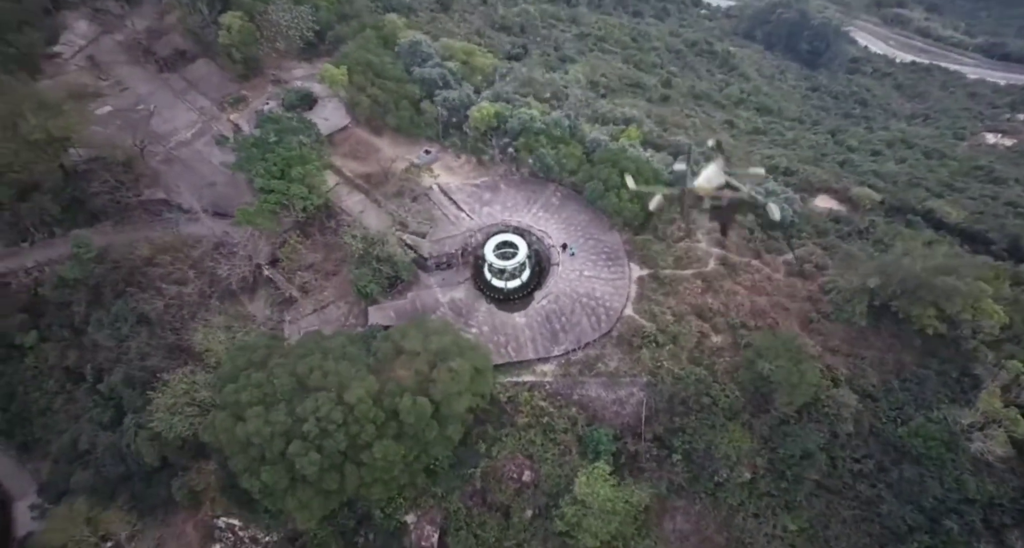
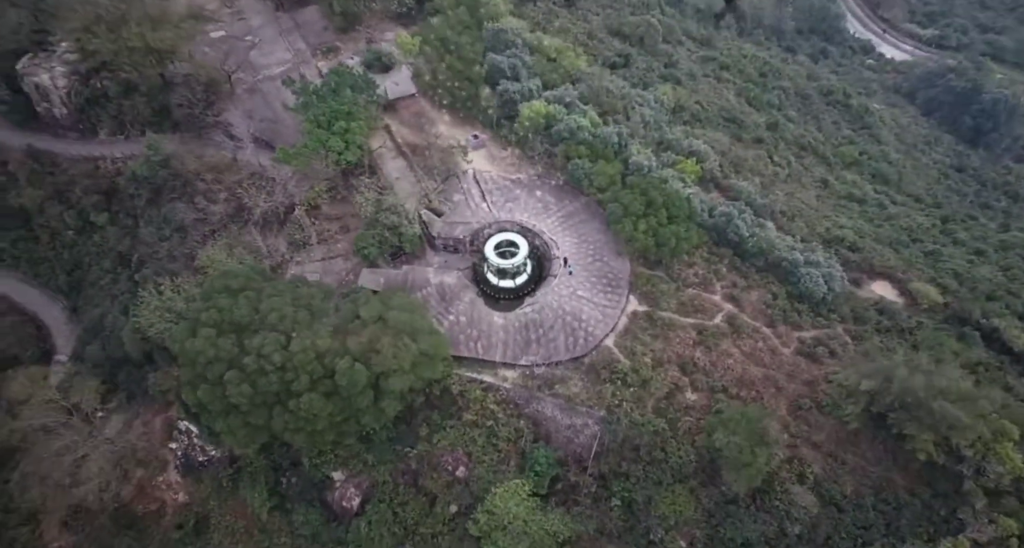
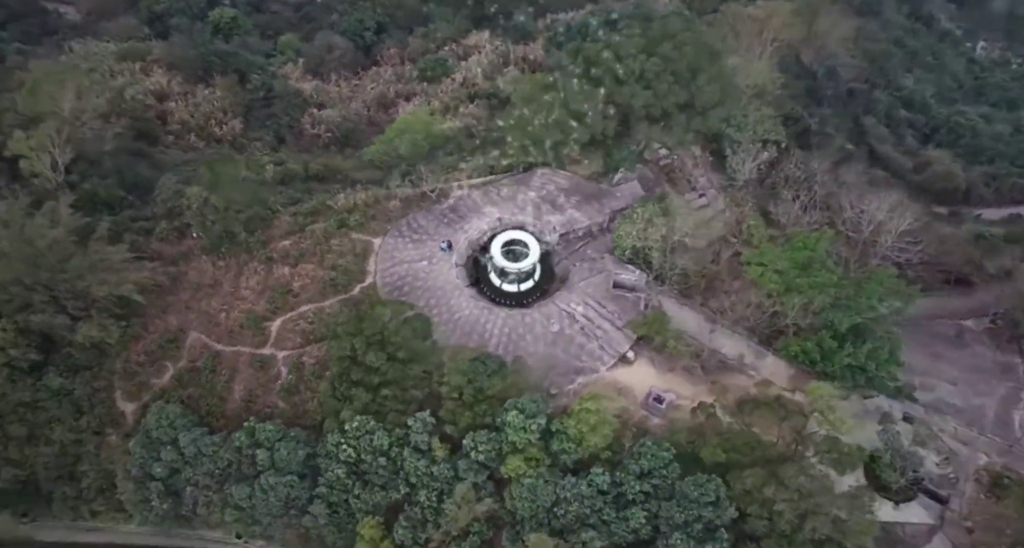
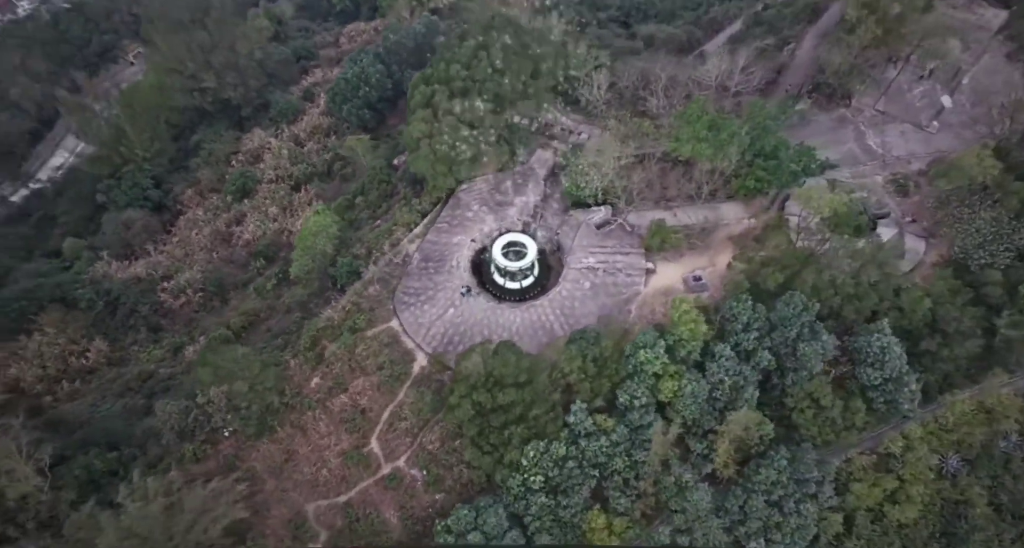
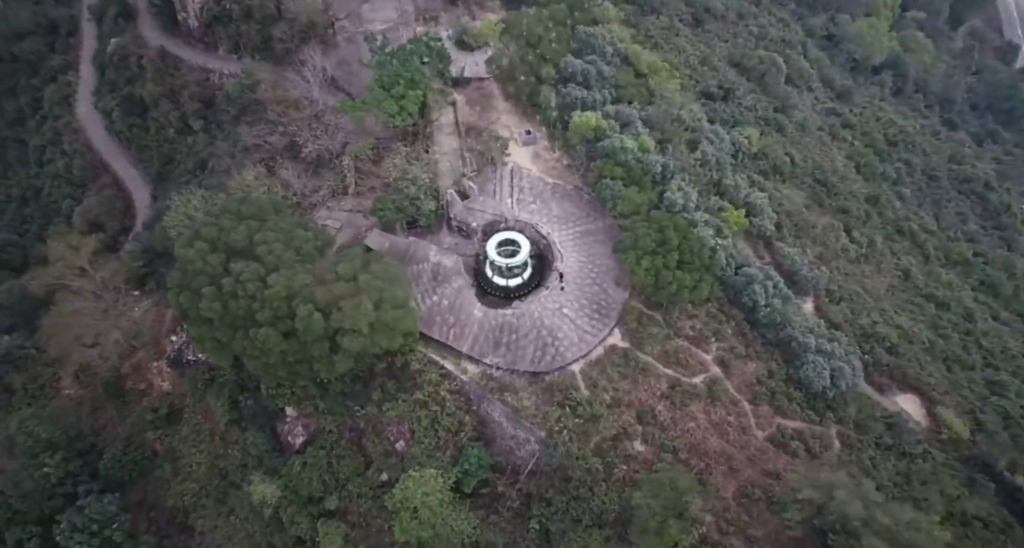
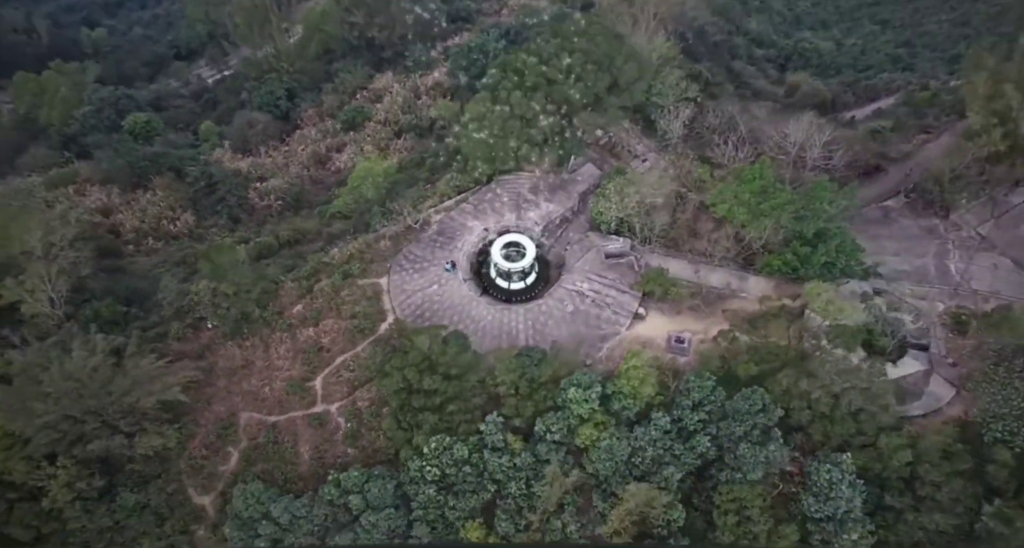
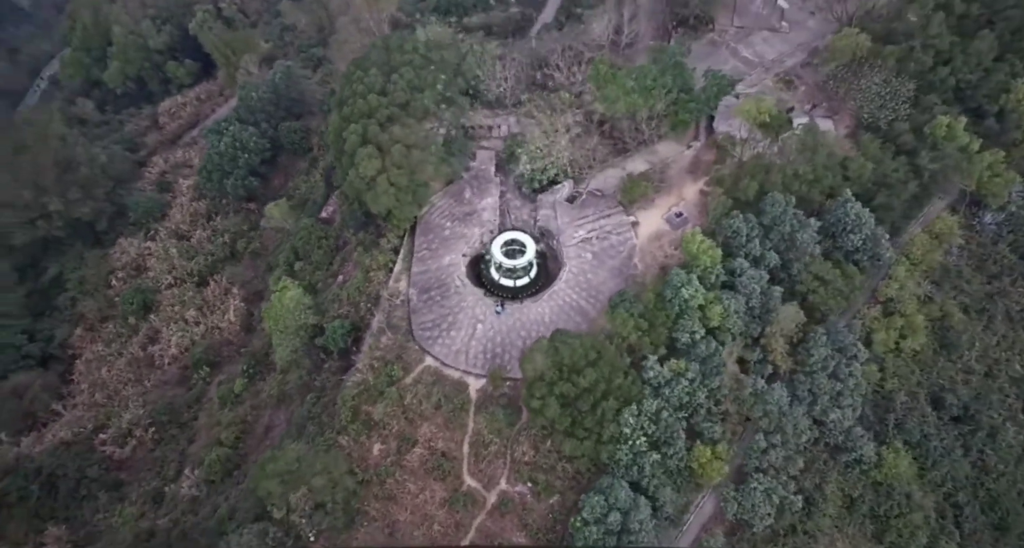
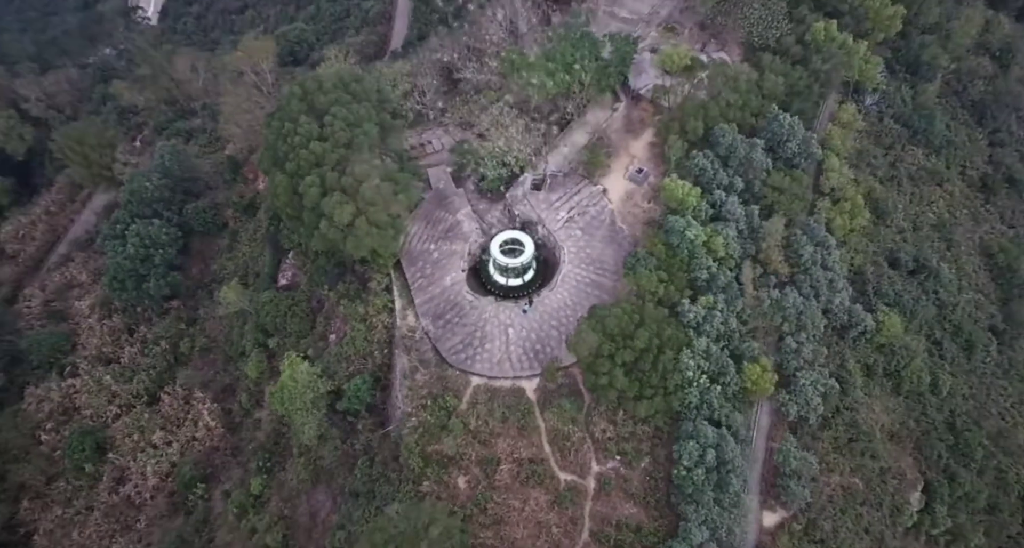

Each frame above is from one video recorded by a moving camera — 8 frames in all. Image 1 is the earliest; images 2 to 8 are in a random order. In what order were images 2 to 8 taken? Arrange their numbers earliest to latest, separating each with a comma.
2, 5, 8, 7, 4, 6, 3
